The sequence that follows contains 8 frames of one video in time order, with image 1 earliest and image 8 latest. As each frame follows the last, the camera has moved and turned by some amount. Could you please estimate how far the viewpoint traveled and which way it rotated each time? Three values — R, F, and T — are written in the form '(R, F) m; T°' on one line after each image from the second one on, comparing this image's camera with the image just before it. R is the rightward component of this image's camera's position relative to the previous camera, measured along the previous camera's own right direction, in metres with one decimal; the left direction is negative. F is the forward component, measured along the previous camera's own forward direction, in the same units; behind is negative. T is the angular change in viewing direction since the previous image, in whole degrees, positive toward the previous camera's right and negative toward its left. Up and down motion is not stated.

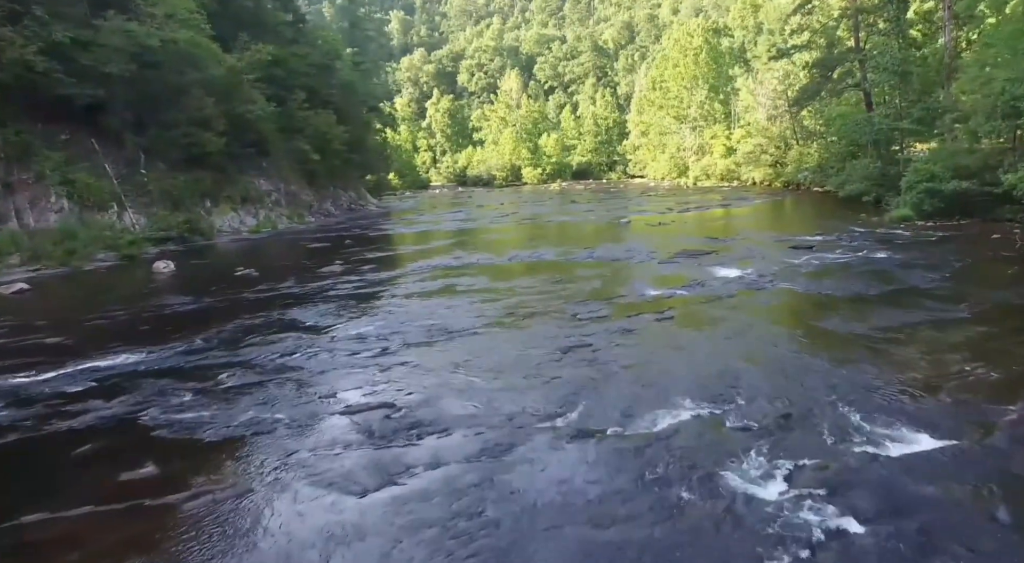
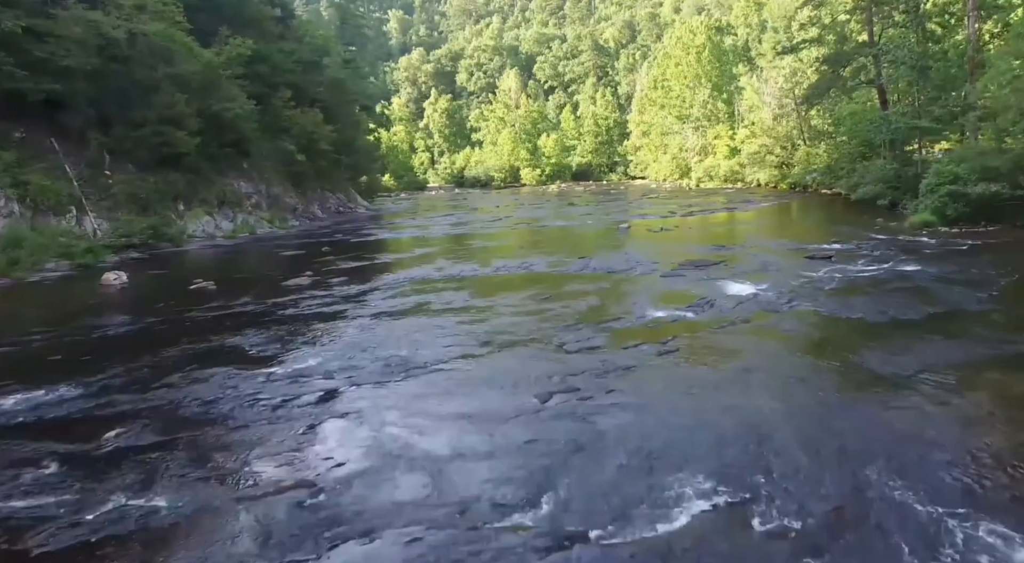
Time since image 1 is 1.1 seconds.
(+0.3, +1.6) m; 0°
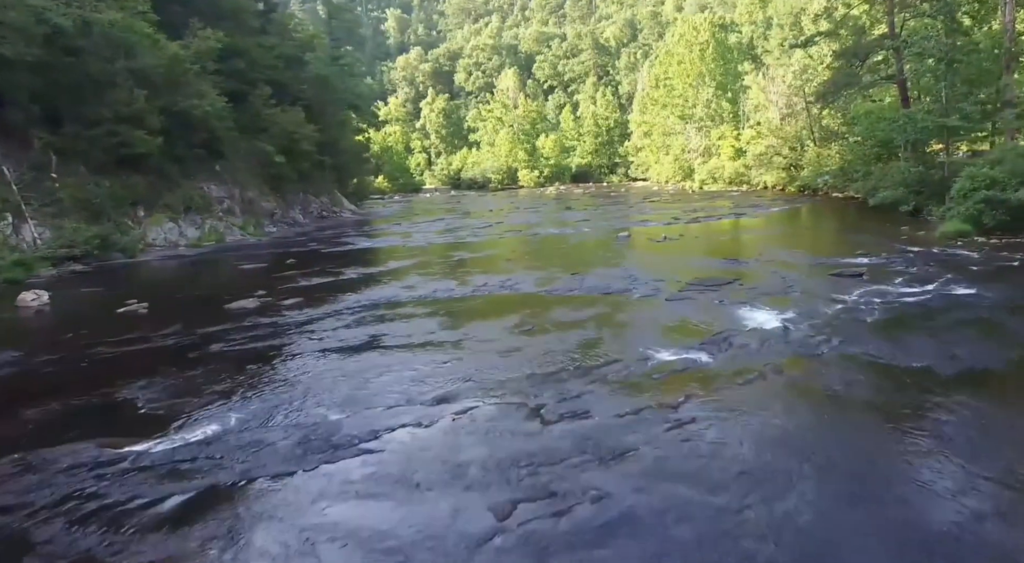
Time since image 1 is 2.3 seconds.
(+0.4, +2.0) m; 0°
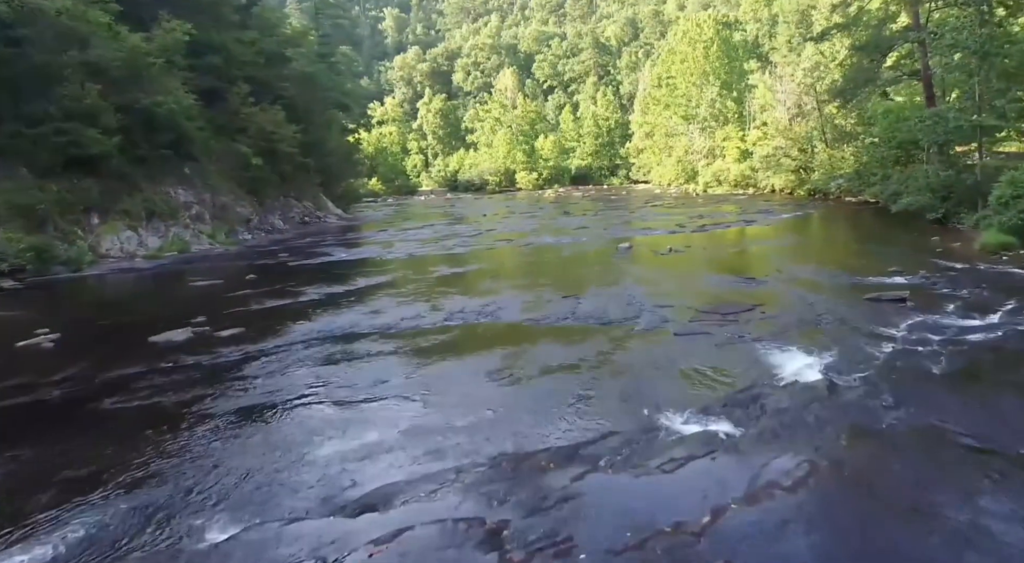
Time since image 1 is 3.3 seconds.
(+0.3, +2.0) m; 0°
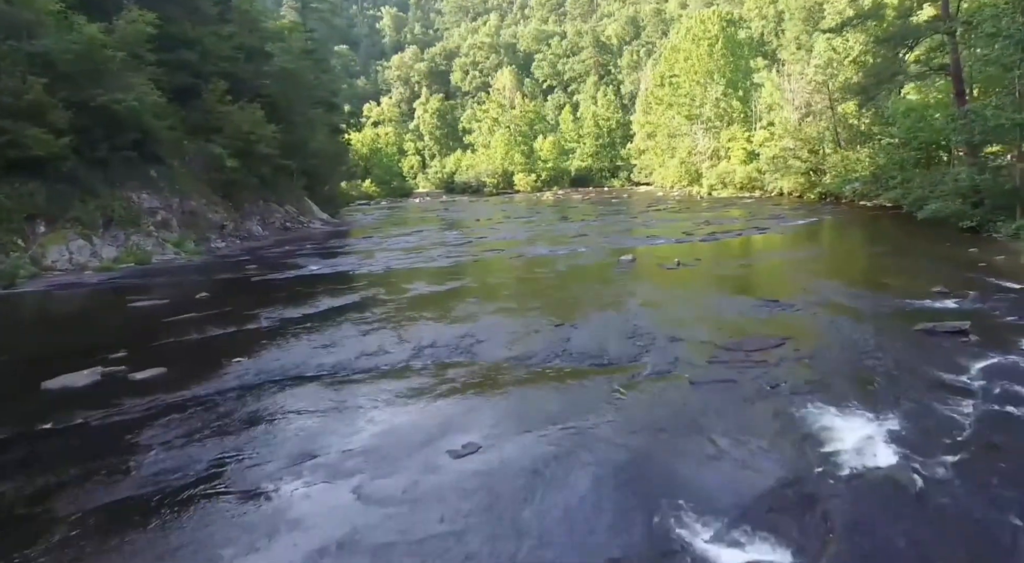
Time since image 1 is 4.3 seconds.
(+0.3, +1.9) m; 0°
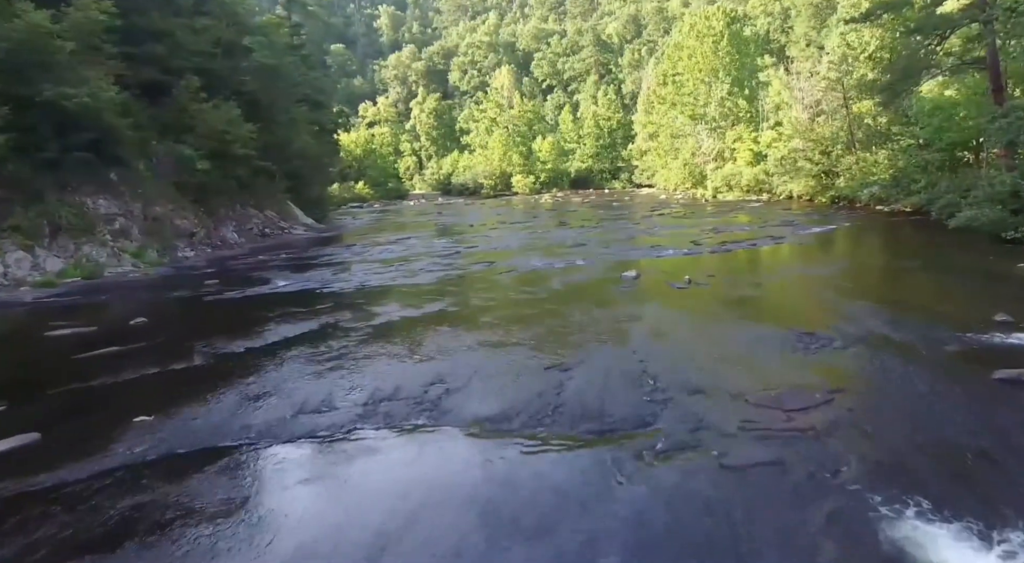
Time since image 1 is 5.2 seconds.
(+0.3, +2.0) m; 0°
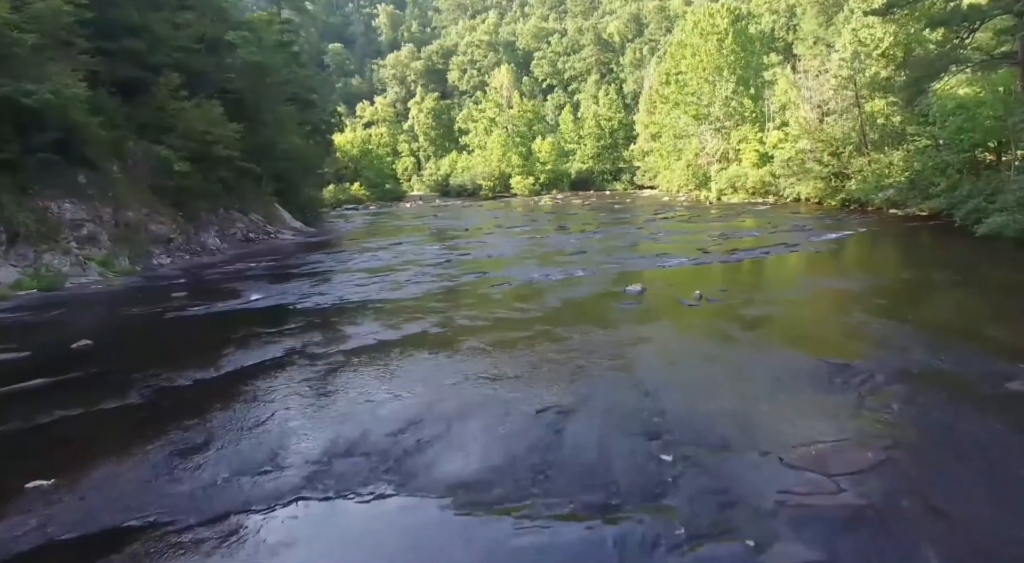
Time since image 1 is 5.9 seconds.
(+0.2, +1.4) m; 0°
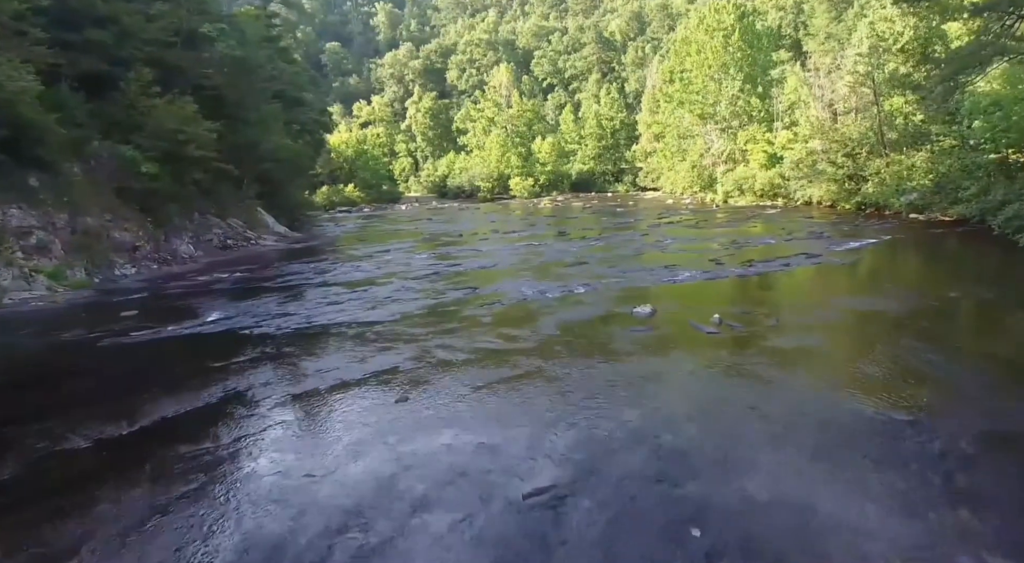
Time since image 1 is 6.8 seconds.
(+0.2, +1.8) m; 0°
